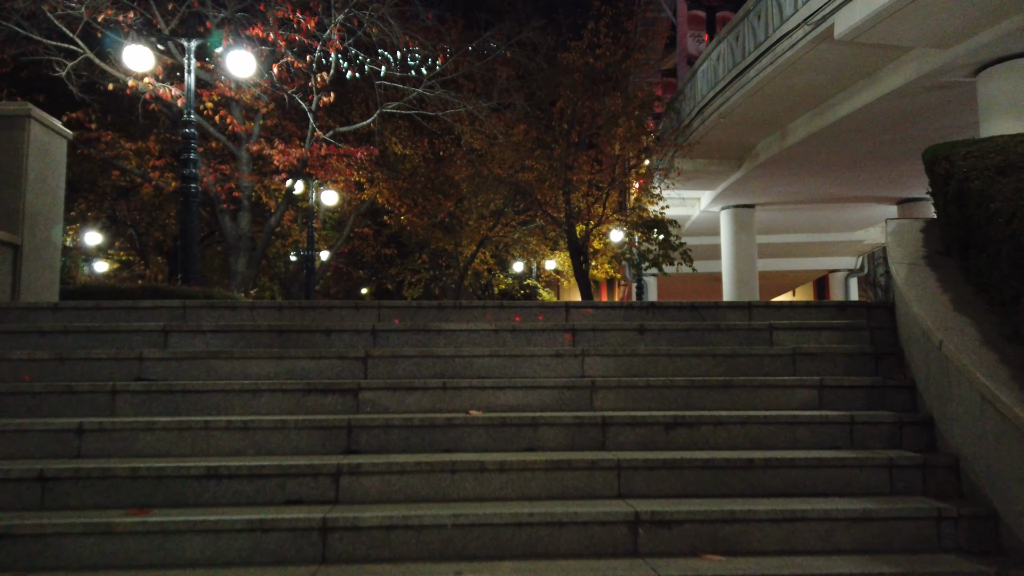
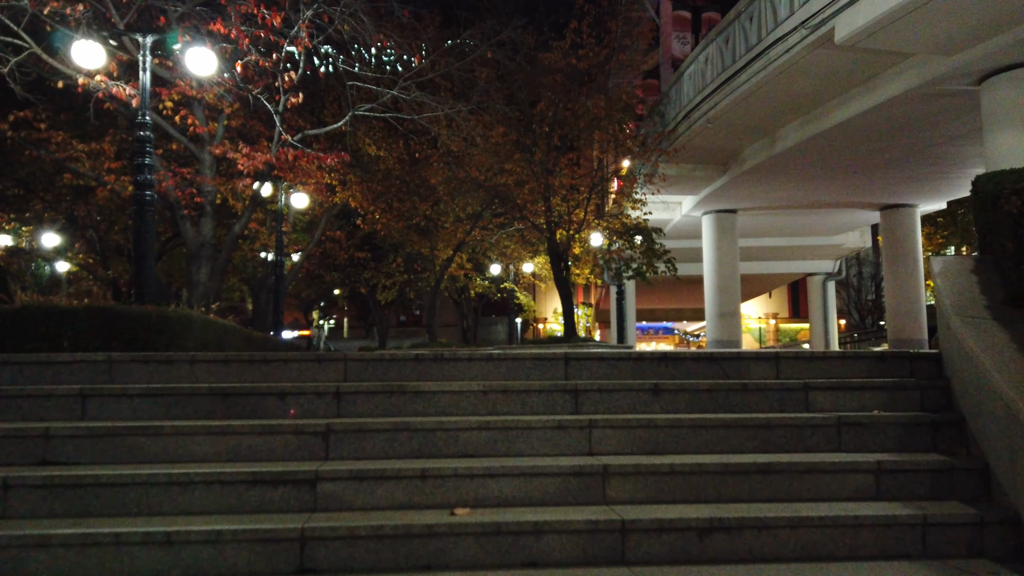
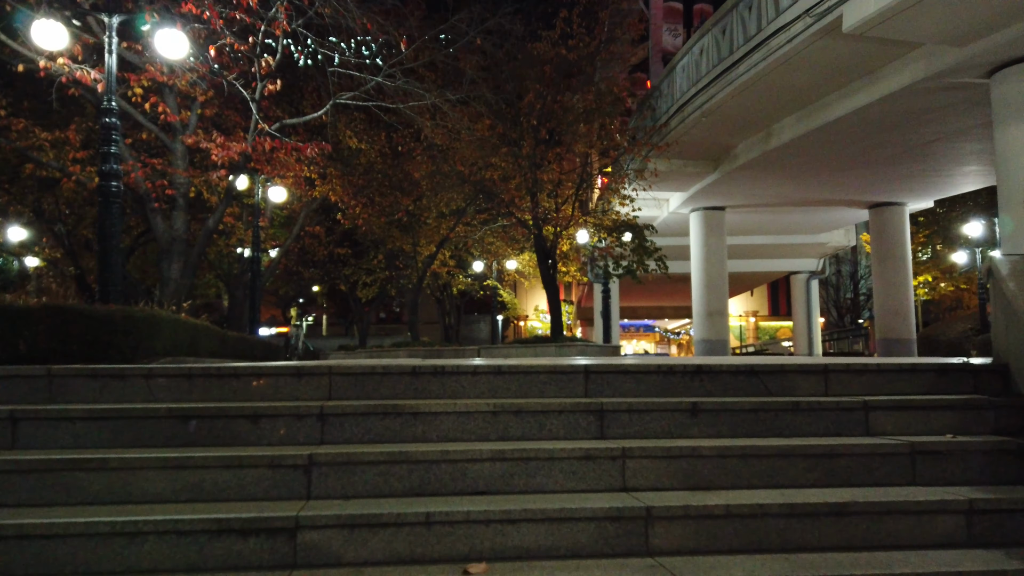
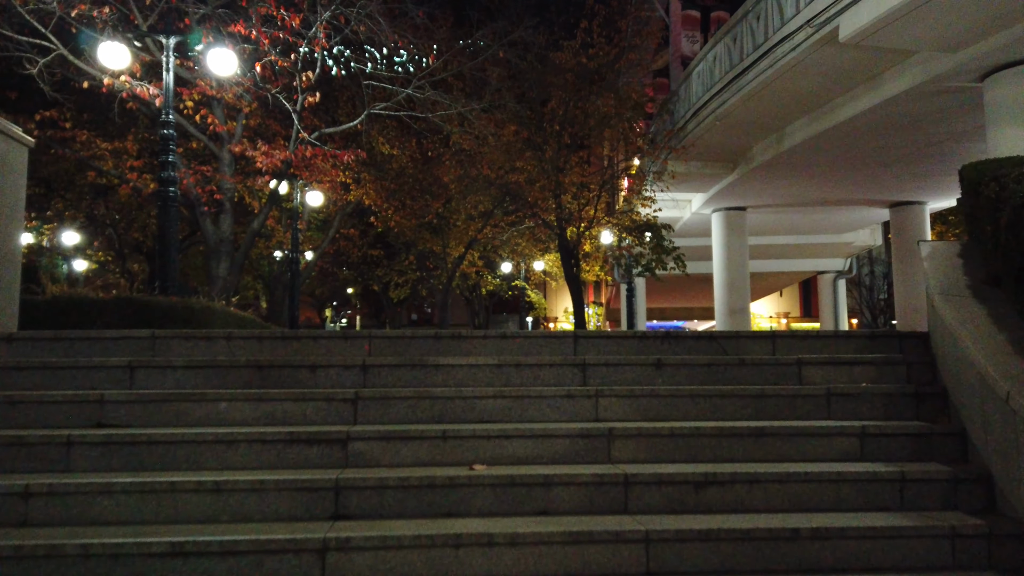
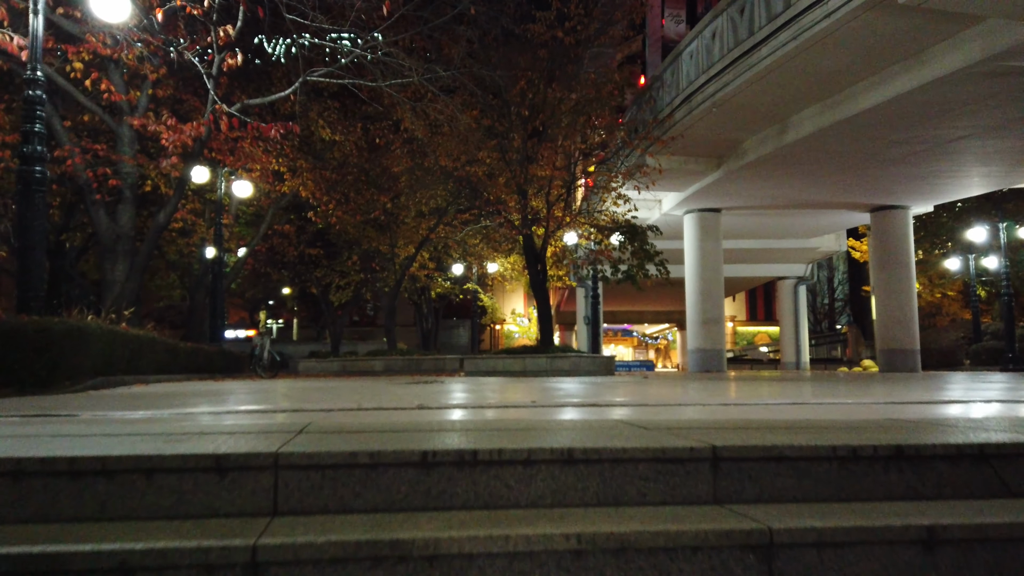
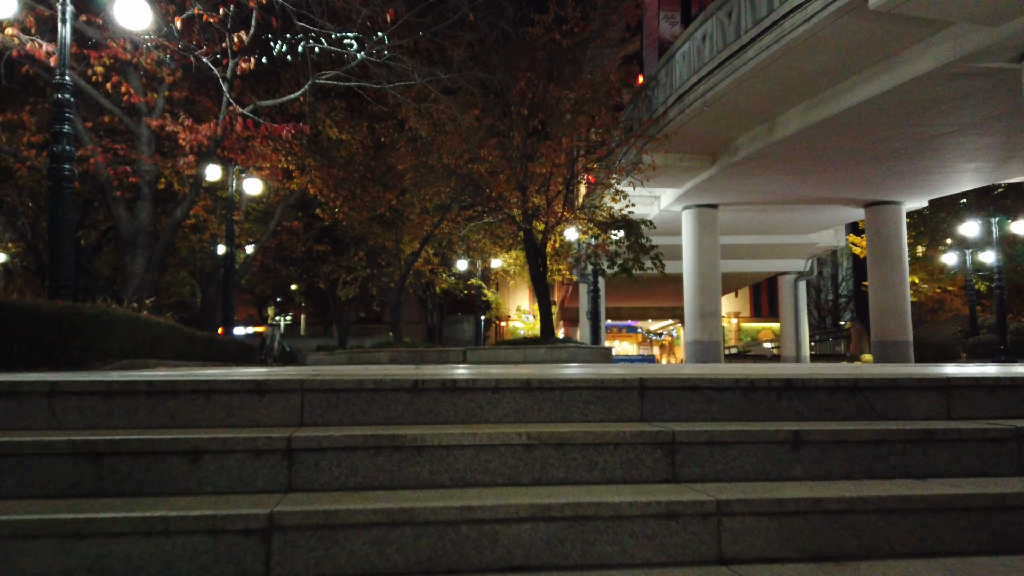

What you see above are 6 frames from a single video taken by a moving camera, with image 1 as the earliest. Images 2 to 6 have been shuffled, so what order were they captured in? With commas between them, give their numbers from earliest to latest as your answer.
4, 2, 3, 6, 5
